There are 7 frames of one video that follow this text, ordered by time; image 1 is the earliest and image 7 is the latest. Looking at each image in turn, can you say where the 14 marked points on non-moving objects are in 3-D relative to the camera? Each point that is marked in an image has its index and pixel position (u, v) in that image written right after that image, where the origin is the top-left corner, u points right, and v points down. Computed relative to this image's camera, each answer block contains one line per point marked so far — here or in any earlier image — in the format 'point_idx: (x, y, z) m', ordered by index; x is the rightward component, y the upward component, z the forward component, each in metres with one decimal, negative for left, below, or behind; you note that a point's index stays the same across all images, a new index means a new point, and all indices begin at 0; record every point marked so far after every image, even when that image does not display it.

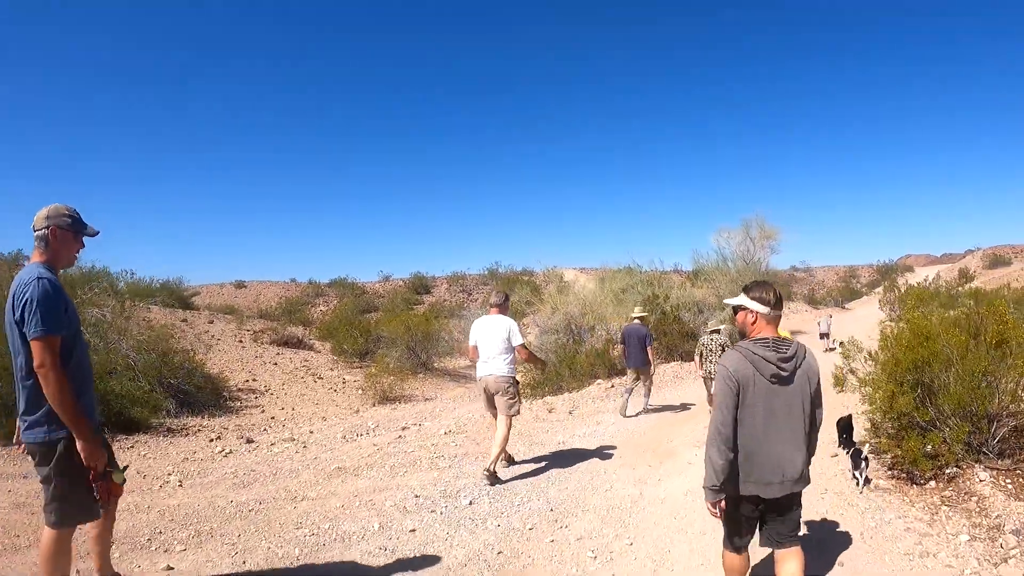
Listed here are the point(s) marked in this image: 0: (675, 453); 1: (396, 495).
0: (+2.0, -2.1, +6.8) m
1: (-1.3, -2.4, +6.2) m
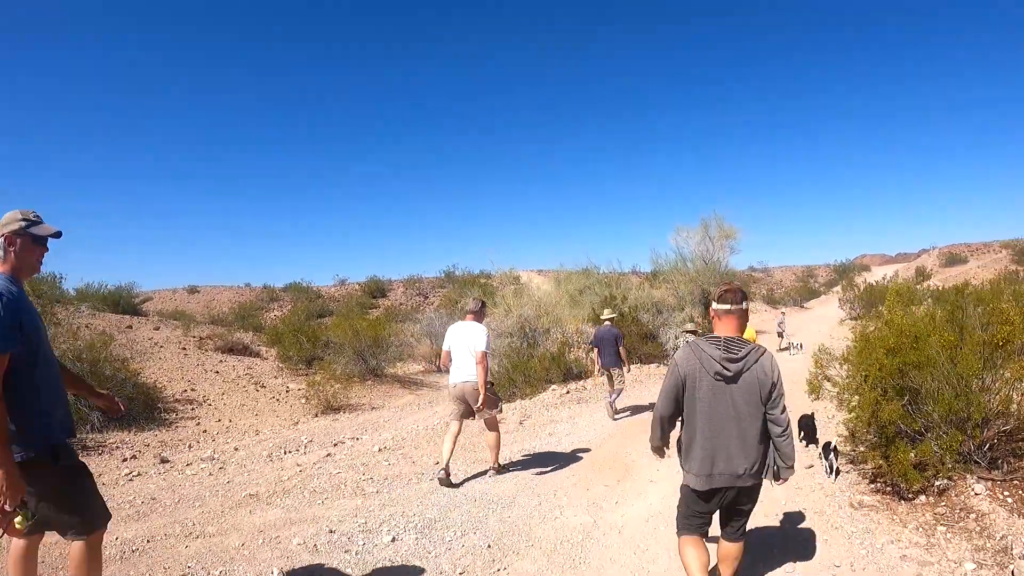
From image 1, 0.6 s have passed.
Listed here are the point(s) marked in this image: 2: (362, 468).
0: (+1.3, -2.0, +6.0) m
1: (-2.0, -2.3, +5.2) m
2: (-1.9, -2.3, +6.9) m
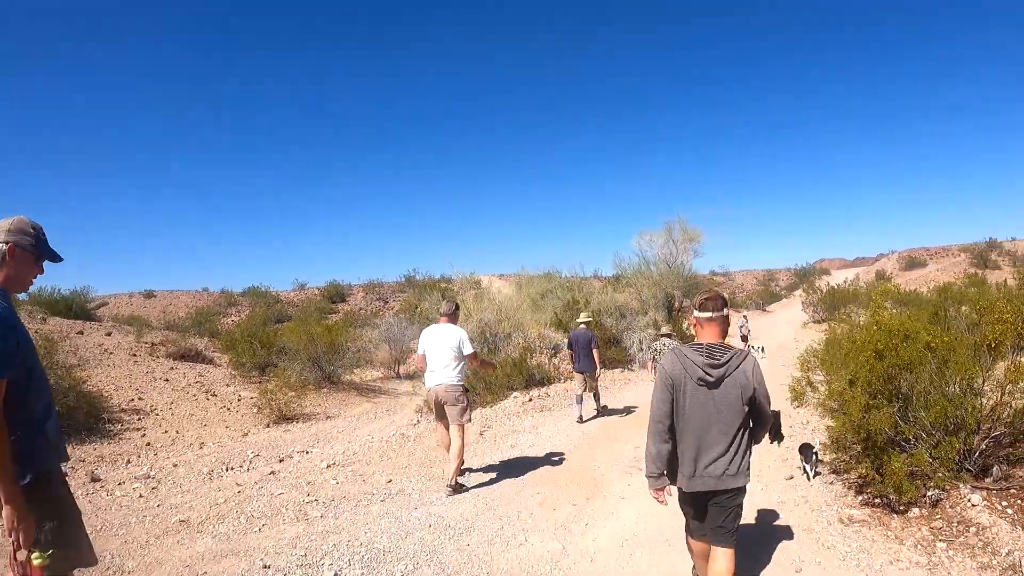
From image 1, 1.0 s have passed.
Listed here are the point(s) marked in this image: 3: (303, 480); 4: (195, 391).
0: (+0.9, -2.0, +5.5) m
1: (-2.3, -2.3, +4.5) m
2: (-2.4, -2.3, +6.3) m
3: (-2.6, -2.4, +6.6) m
4: (-11.2, -3.6, +19.0) m
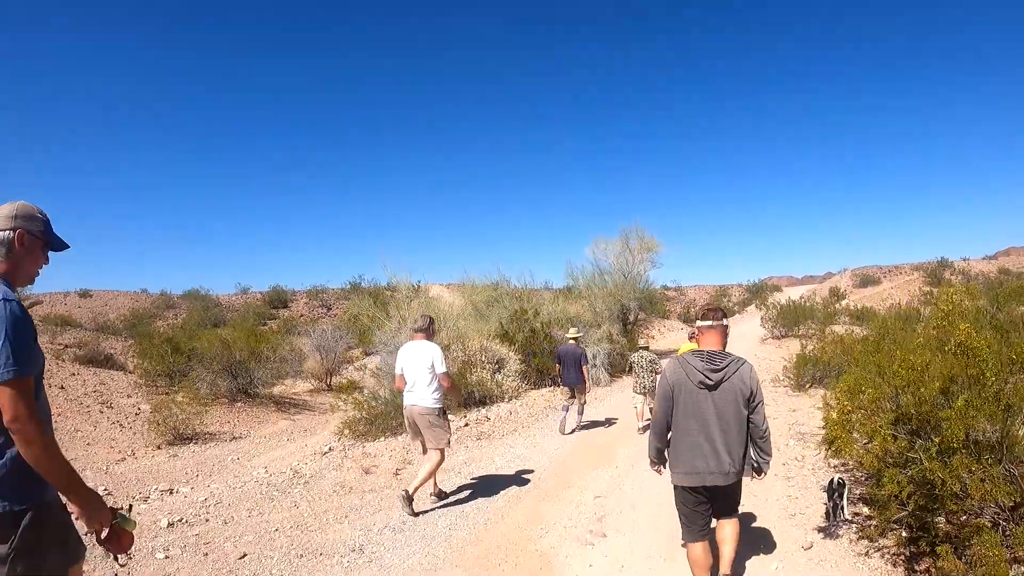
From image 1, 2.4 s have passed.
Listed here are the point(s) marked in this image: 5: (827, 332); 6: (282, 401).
0: (+0.3, -2.0, +3.9) m
1: (-2.8, -2.1, +2.6) m
2: (-3.1, -2.2, +4.3) m
3: (-3.3, -2.2, +4.6) m
4: (-13.0, -3.5, +16.2) m
5: (+9.7, -1.3, +16.6) m
6: (-7.9, -3.9, +18.7) m
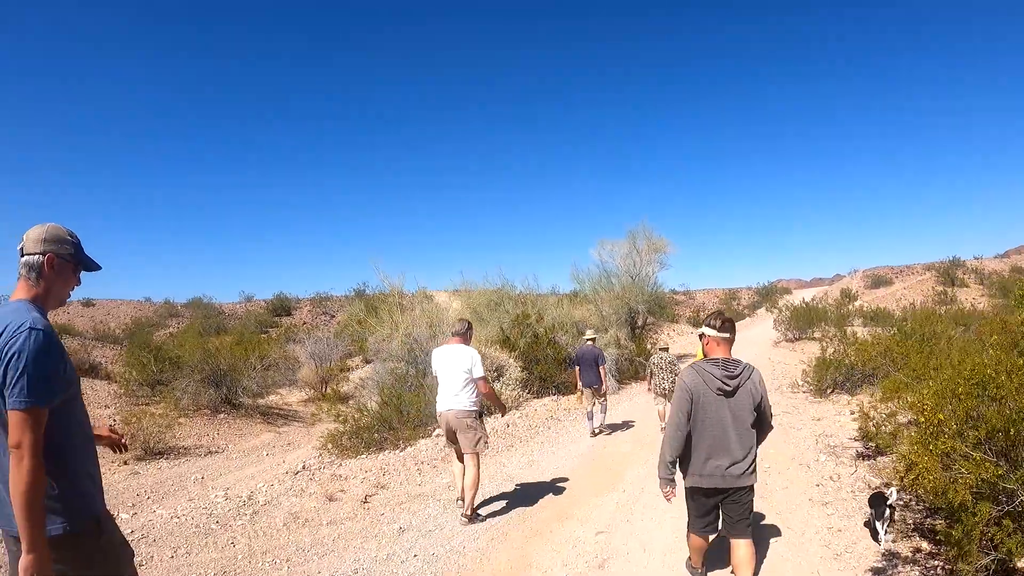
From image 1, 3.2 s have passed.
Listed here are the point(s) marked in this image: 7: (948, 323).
0: (+0.2, -1.9, +2.9) m
1: (-3.0, -2.1, +1.7) m
2: (-3.2, -2.1, +3.4) m
3: (-3.4, -2.2, +3.7) m
4: (-13.0, -3.7, +15.4) m
5: (+9.6, -1.3, +15.6) m
6: (-7.9, -4.0, +17.9) m
7: (+13.5, -1.1, +16.6) m
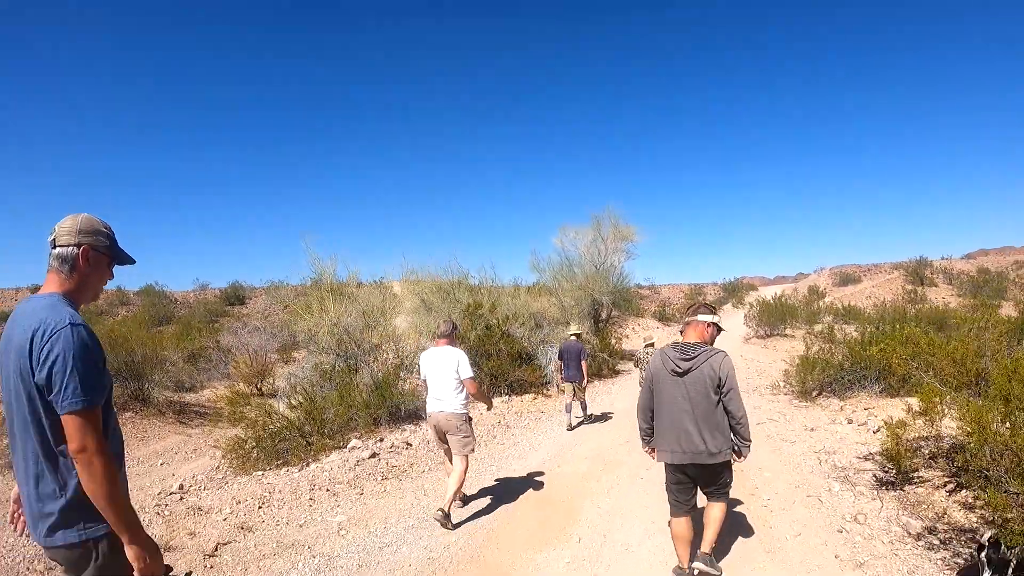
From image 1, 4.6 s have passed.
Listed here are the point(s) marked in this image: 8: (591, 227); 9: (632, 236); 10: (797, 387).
0: (-0.3, -1.7, +1.3) m
1: (-3.4, -1.8, -0.1) m
2: (-3.7, -1.8, +1.6) m
3: (-4.0, -1.9, +1.9) m
4: (-14.3, -3.0, +12.9) m
5: (+8.4, -1.1, +14.5) m
6: (-9.3, -3.5, +15.7) m
7: (+12.2, -1.0, +15.7) m
8: (+2.8, +2.2, +19.5) m
9: (+4.3, +1.8, +19.5) m
10: (+5.1, -1.8, +9.7) m
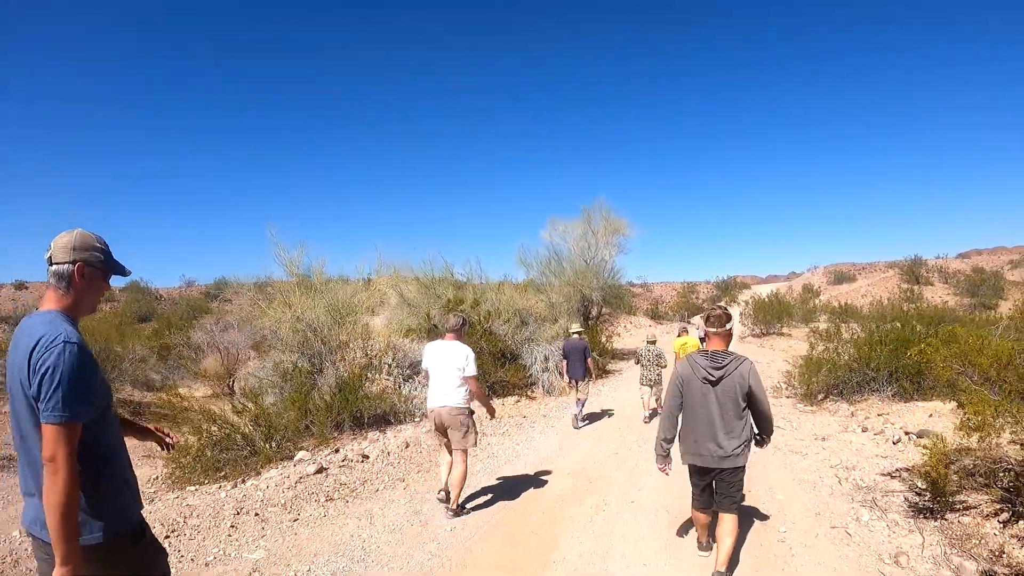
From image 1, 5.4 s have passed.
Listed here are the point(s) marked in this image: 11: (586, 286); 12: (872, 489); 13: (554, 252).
0: (-0.6, -1.6, +0.4) m
1: (-3.6, -1.7, -1.1) m
2: (-4.0, -1.7, +0.7) m
3: (-4.2, -1.8, +1.0) m
4: (-14.7, -2.8, +11.9) m
5: (+7.9, -1.0, +13.8) m
6: (-9.8, -3.3, +14.7) m
7: (+11.7, -0.9, +15.1) m
8: (+2.3, +2.3, +18.7) m
9: (+3.8, +2.0, +18.7) m
10: (+4.8, -1.7, +9.0) m
11: (+2.3, +0.1, +17.1) m
12: (+3.1, -1.7, +4.6) m
13: (+1.4, +1.2, +18.2) m
